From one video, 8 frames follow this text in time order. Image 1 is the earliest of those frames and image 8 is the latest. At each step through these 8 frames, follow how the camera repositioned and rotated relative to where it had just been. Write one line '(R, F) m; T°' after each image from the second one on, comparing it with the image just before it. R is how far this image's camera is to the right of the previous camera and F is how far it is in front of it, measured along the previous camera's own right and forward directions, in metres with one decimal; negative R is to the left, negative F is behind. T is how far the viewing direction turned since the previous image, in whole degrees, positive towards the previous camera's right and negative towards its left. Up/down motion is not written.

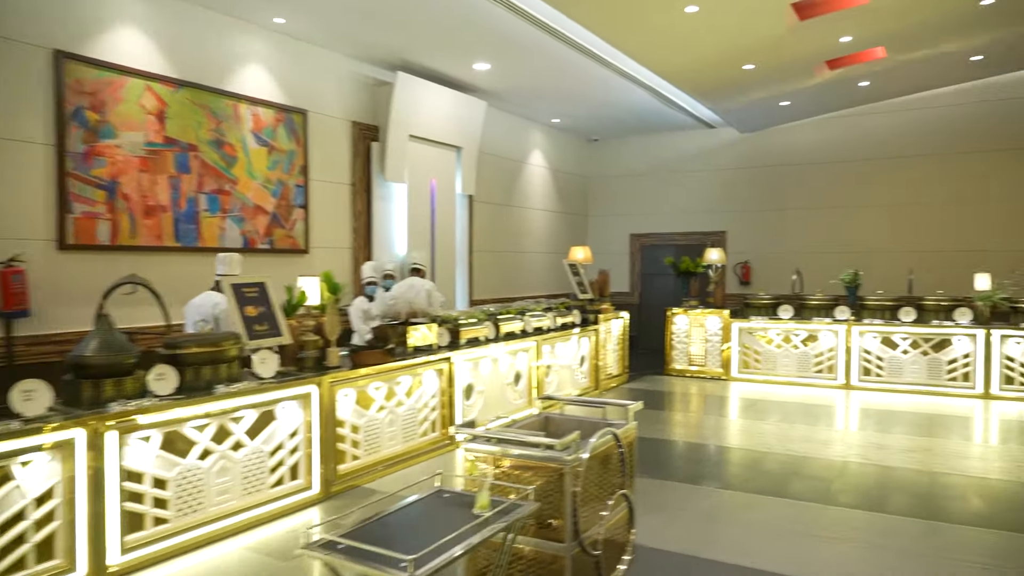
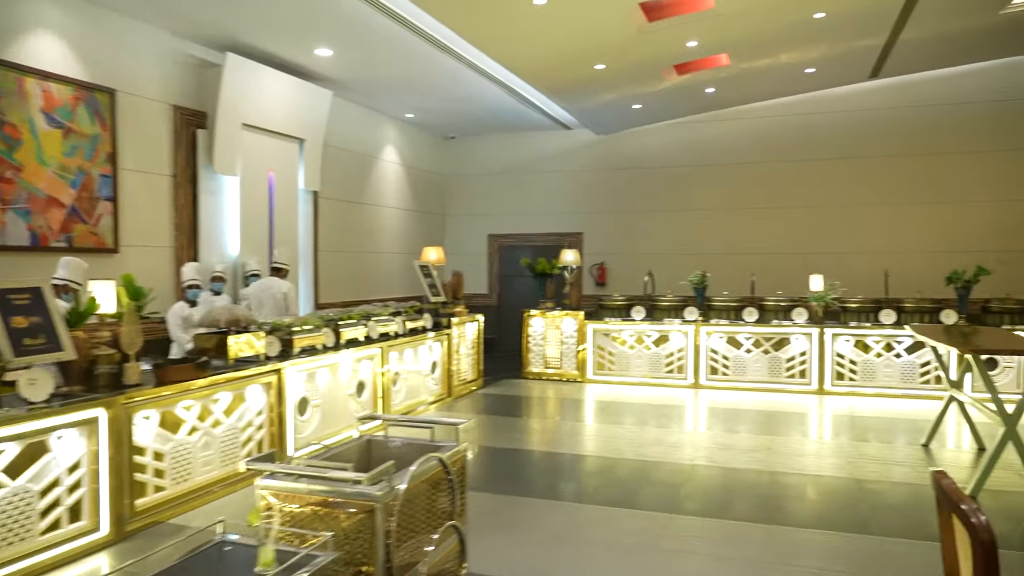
(+0.2, +0.3) m; +10°
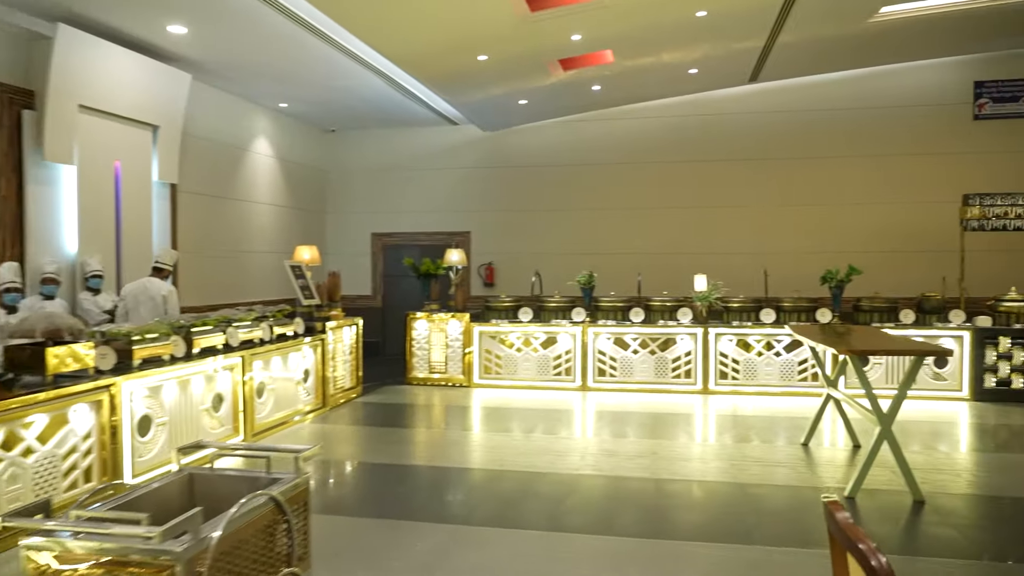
(+0.1, +0.3) m; +8°
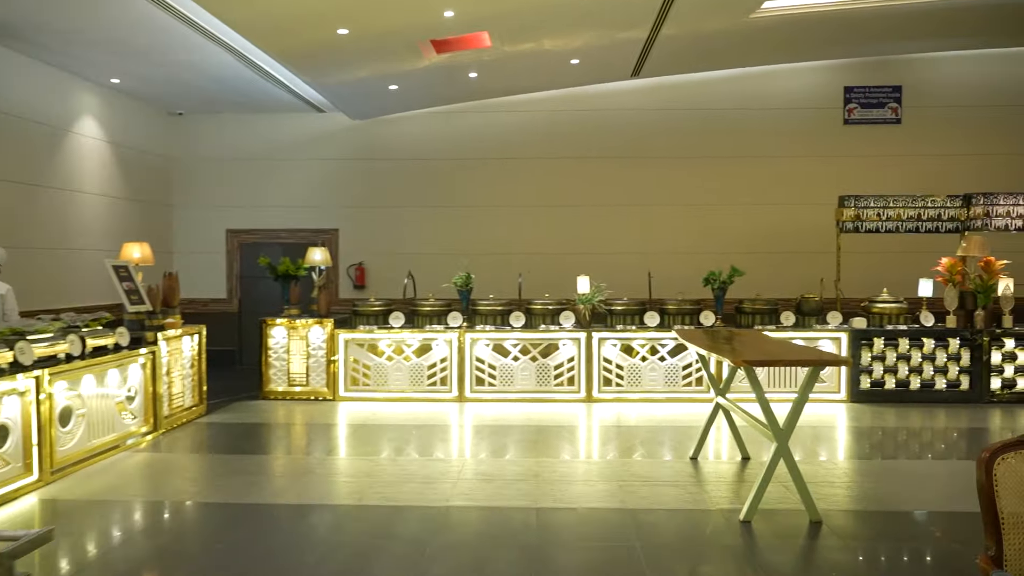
(+0.1, +0.6) m; +9°
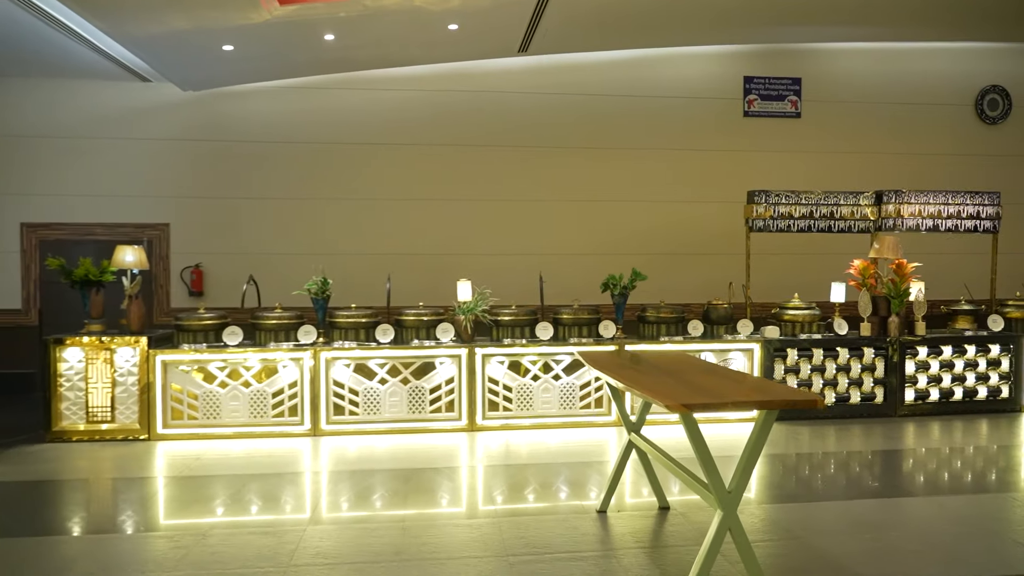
(+0.1, +1.1) m; +9°
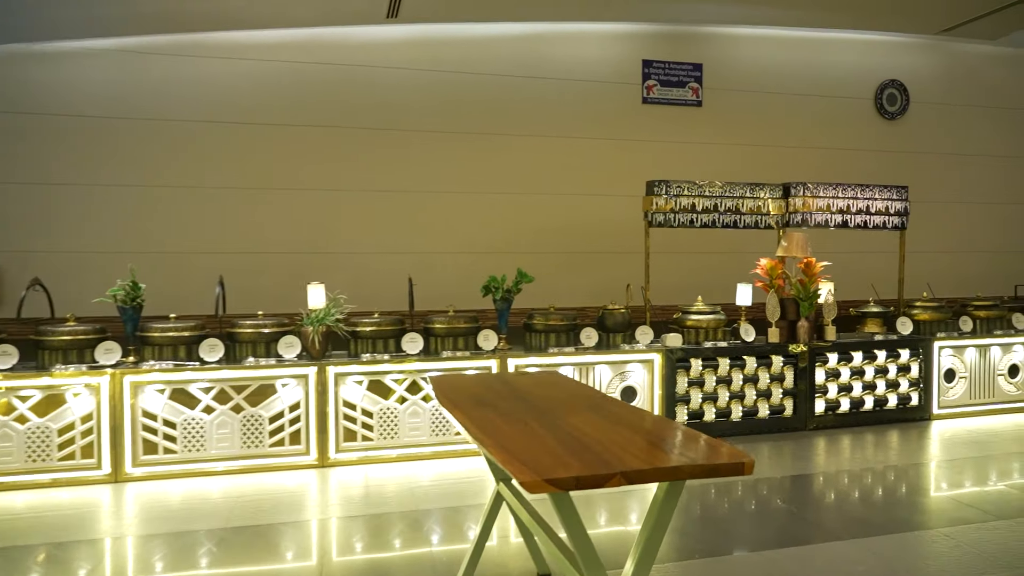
(+0.3, +0.9) m; +7°
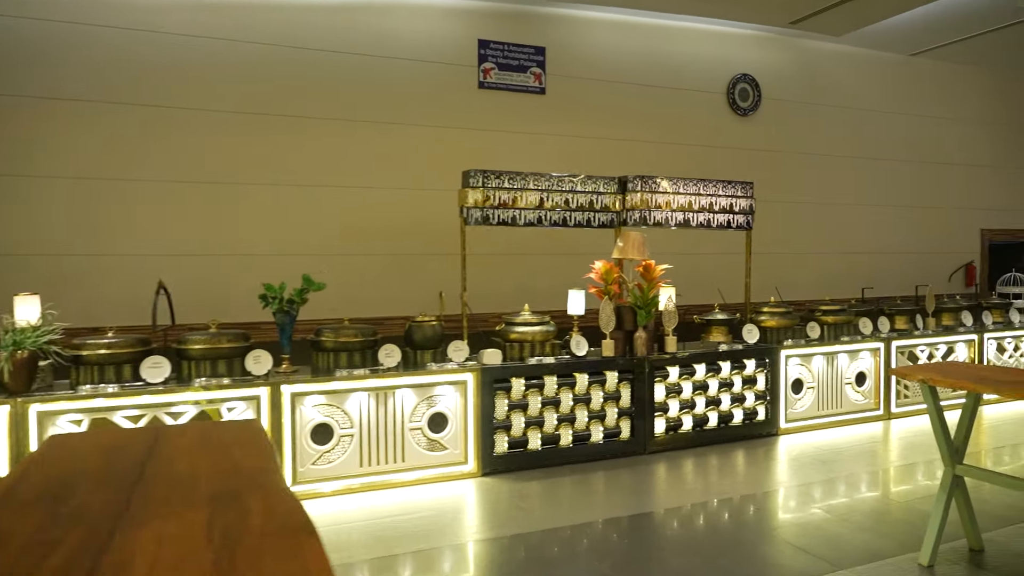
(+0.6, +0.8) m; +8°
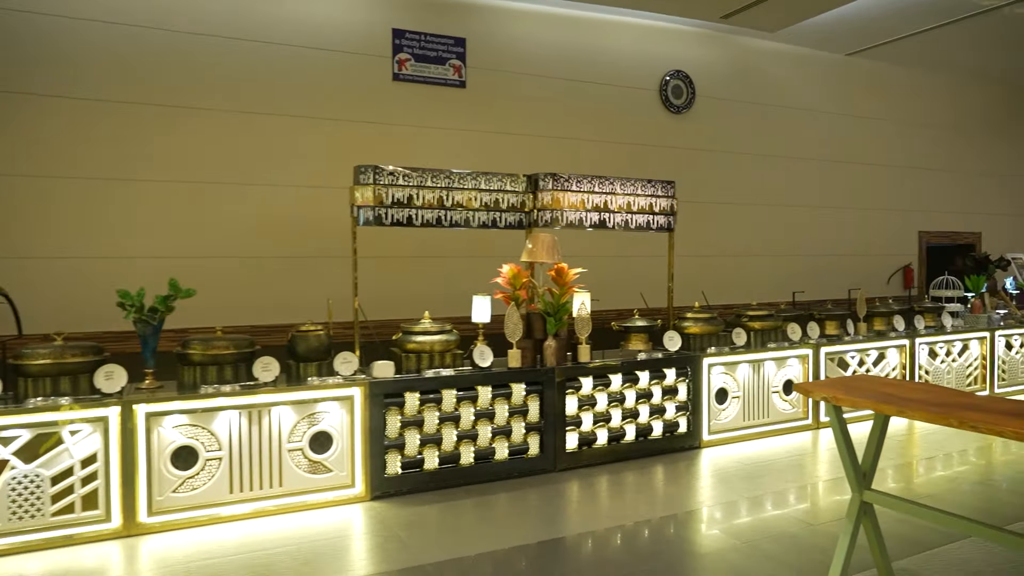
(+0.4, +0.4) m; +3°
